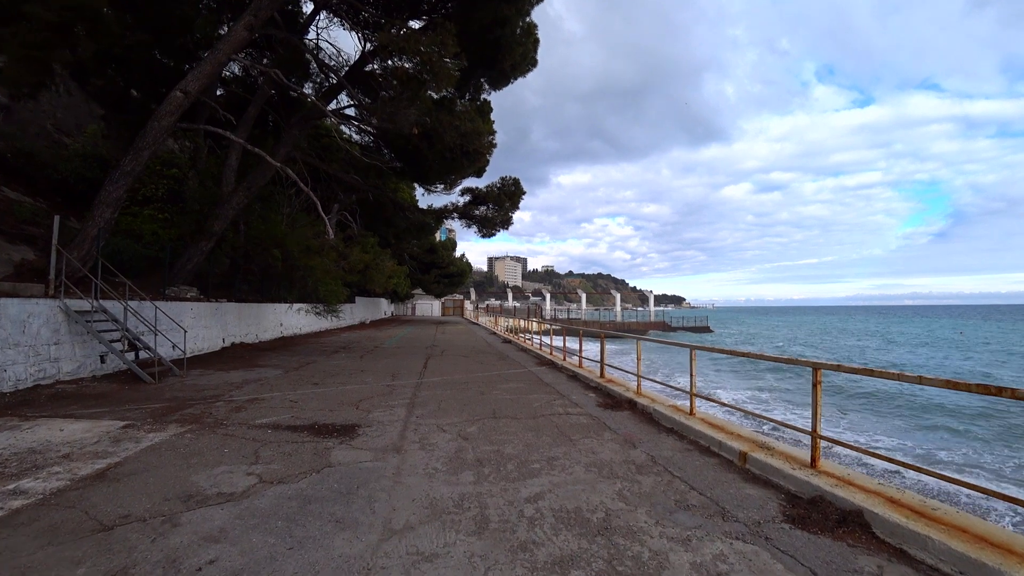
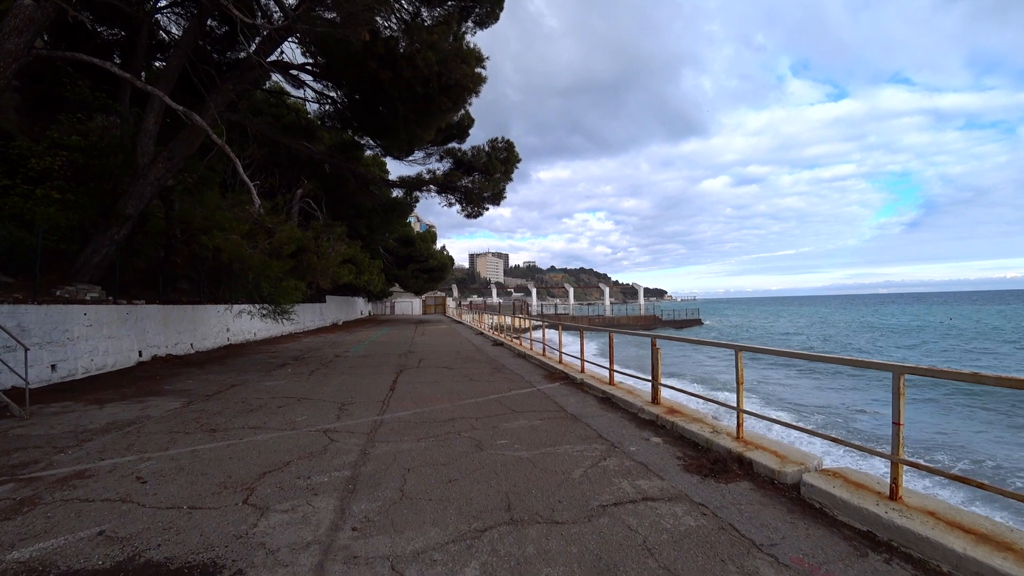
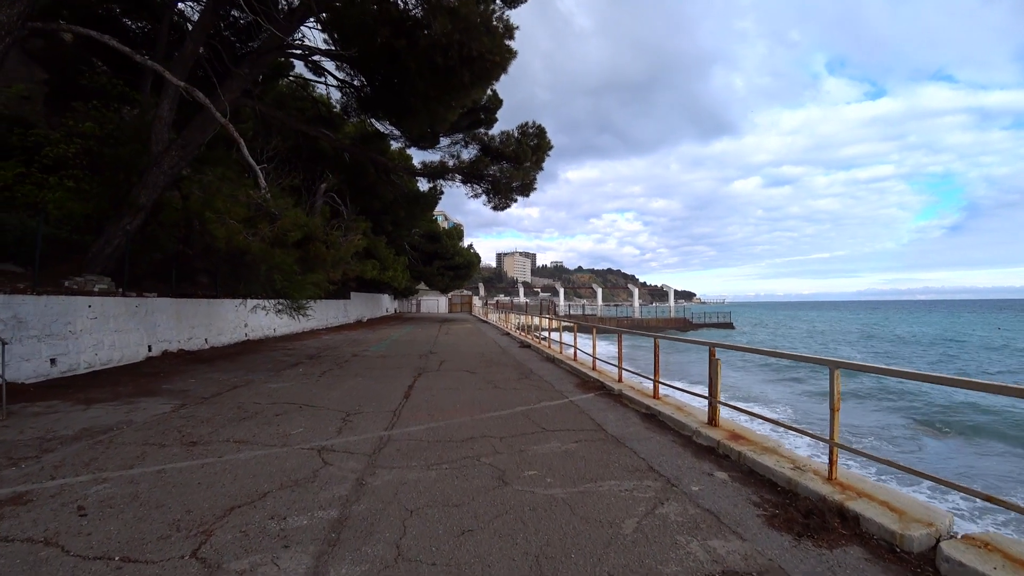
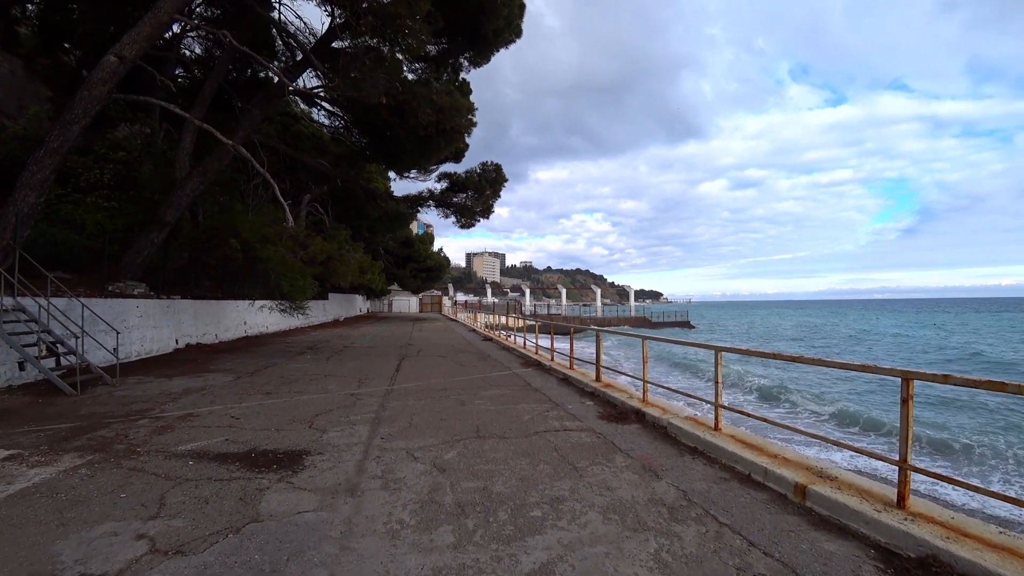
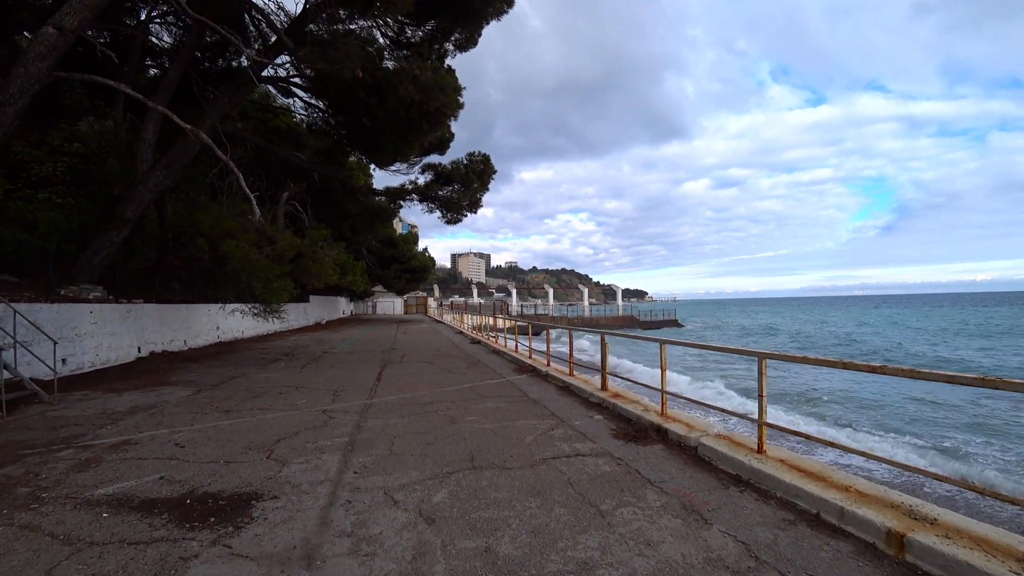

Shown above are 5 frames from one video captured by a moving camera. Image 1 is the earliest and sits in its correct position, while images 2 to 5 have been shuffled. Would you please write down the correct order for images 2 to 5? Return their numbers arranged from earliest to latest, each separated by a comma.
4, 5, 2, 3
